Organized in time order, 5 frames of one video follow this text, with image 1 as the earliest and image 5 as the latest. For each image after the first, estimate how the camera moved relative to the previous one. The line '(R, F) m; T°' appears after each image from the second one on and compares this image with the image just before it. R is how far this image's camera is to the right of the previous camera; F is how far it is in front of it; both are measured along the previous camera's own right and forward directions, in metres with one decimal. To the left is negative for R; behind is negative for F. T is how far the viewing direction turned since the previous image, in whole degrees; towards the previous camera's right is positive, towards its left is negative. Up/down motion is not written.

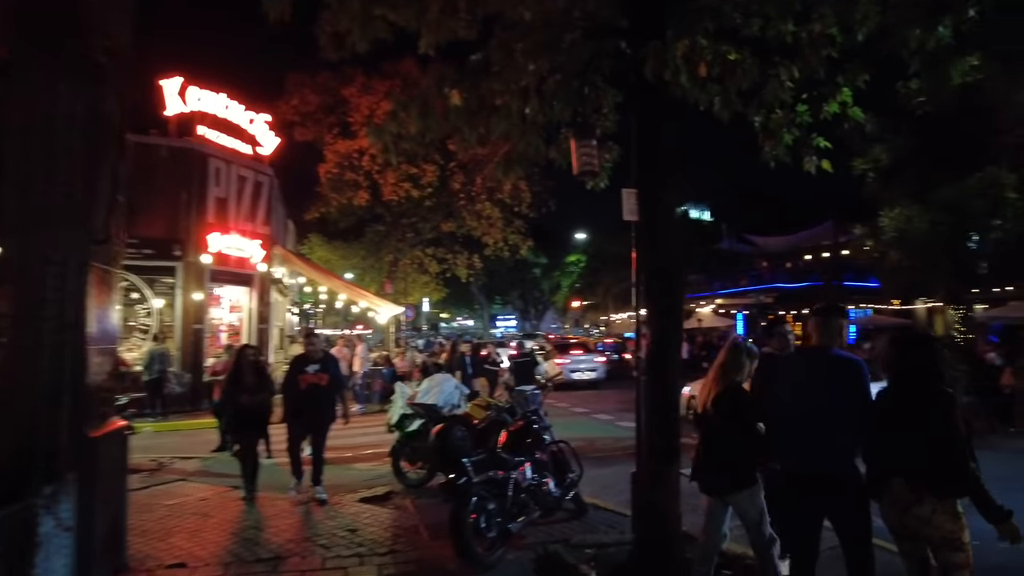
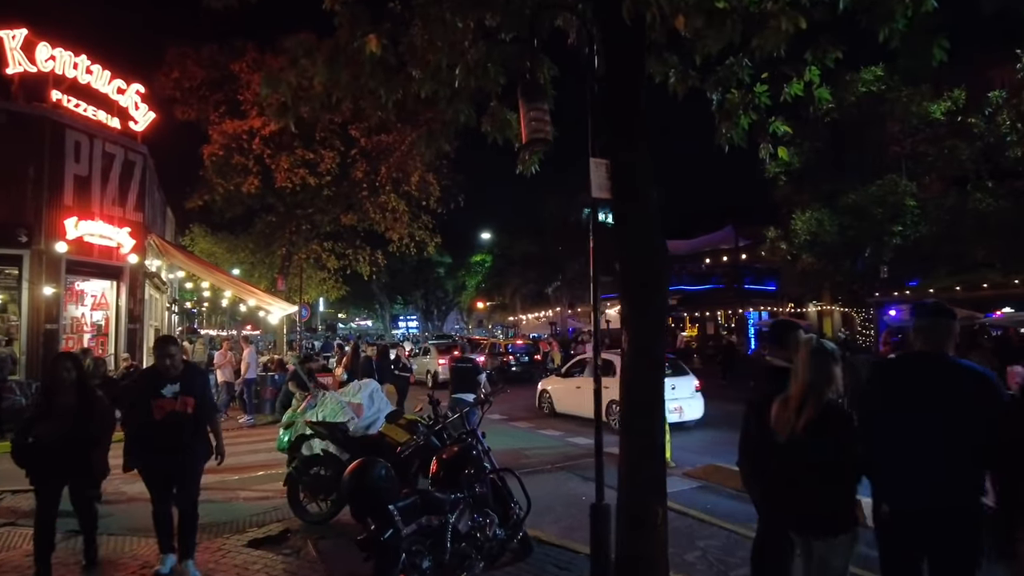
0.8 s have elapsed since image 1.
(-0.3, +1.3) m; +9°
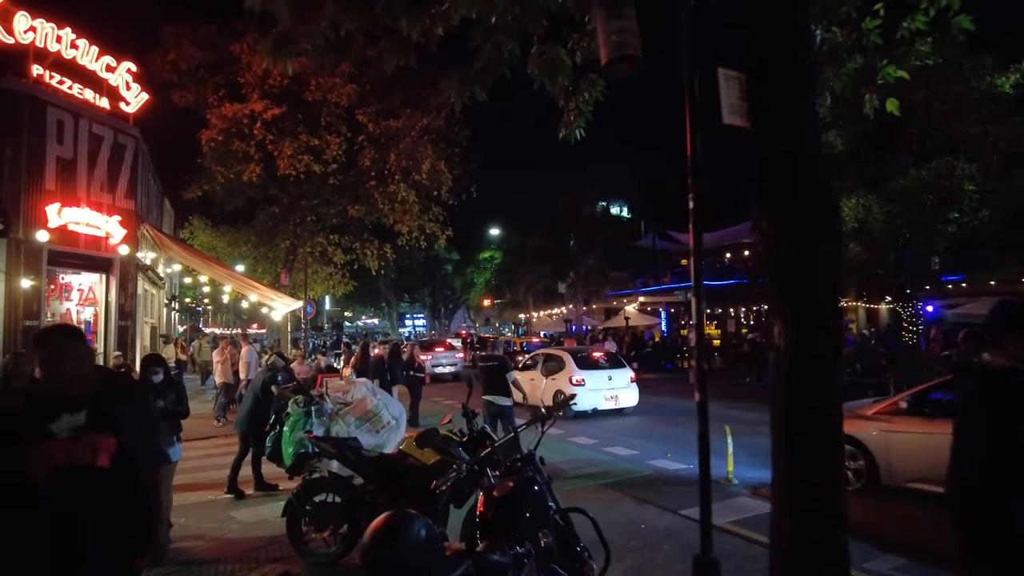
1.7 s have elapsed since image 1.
(-0.4, +1.4) m; 0°
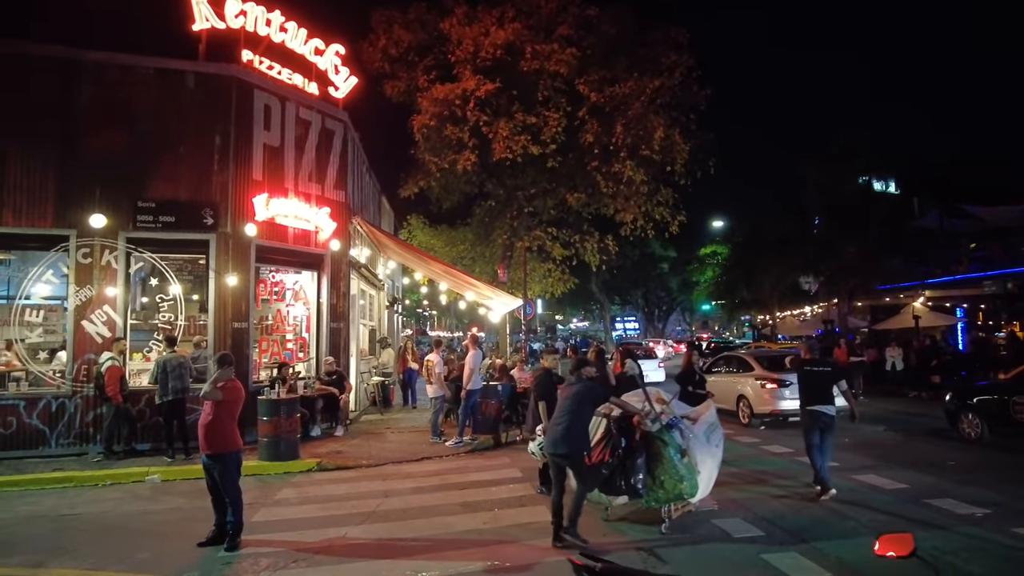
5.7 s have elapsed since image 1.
(-1.2, +3.3) m; -18°
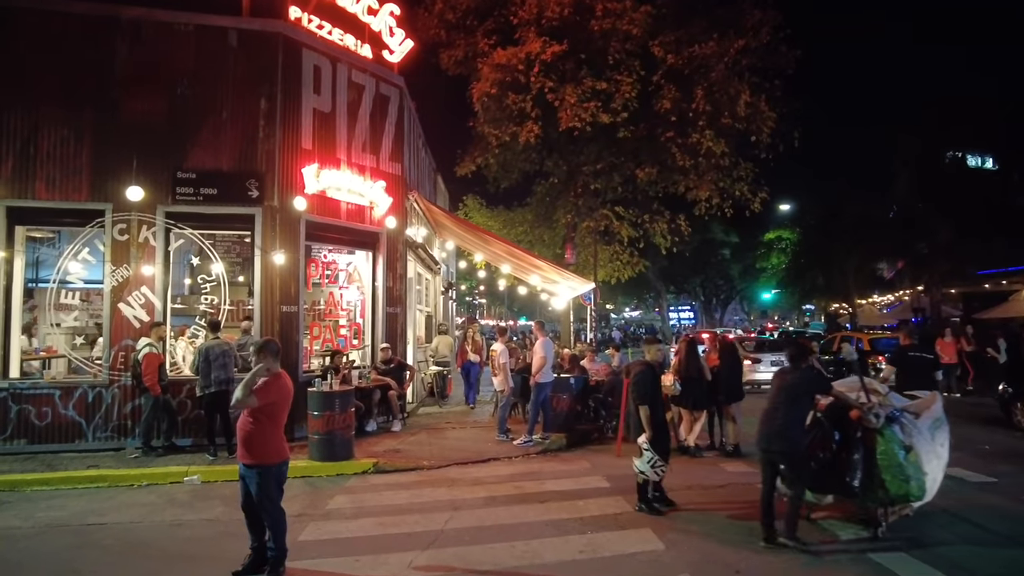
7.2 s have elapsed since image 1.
(-0.5, +1.5) m; -4°
